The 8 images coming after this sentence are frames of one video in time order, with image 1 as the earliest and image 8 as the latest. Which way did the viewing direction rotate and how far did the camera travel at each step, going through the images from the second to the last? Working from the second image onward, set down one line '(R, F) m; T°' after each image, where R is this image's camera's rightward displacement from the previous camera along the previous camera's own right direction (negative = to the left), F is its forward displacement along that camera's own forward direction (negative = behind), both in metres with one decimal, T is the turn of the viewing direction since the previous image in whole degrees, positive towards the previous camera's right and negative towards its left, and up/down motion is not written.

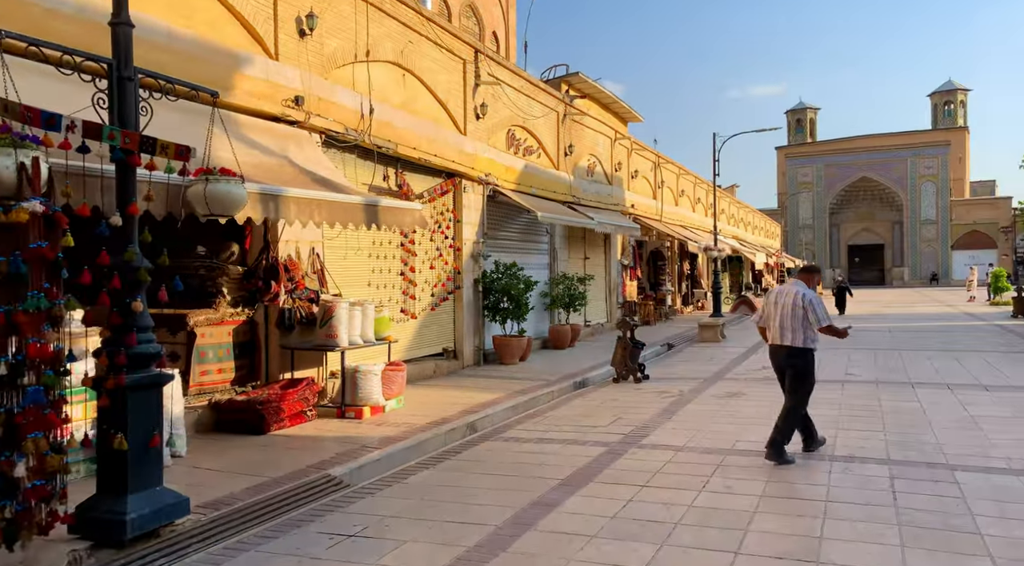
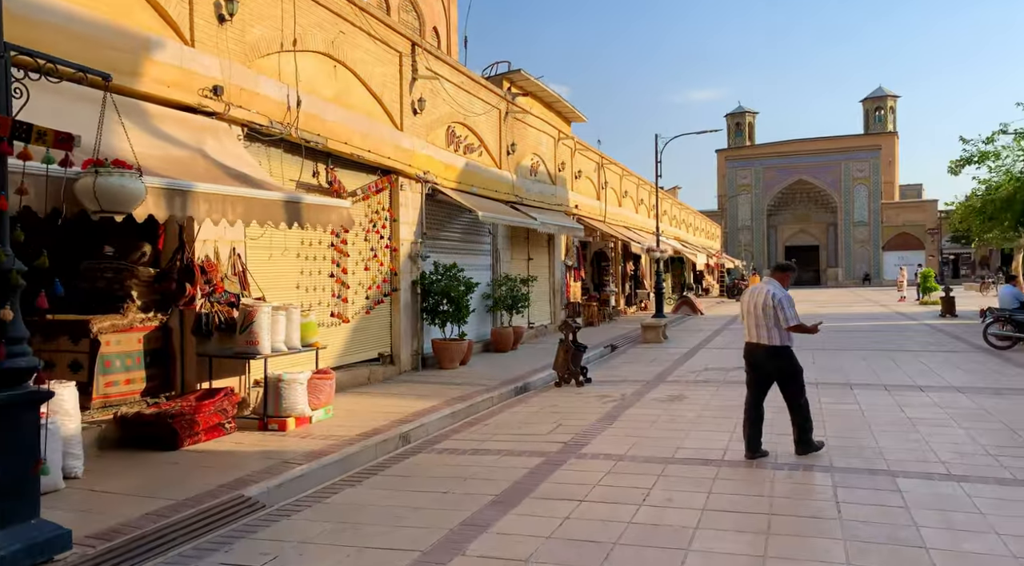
(+0.1, +0.3) m; +4°
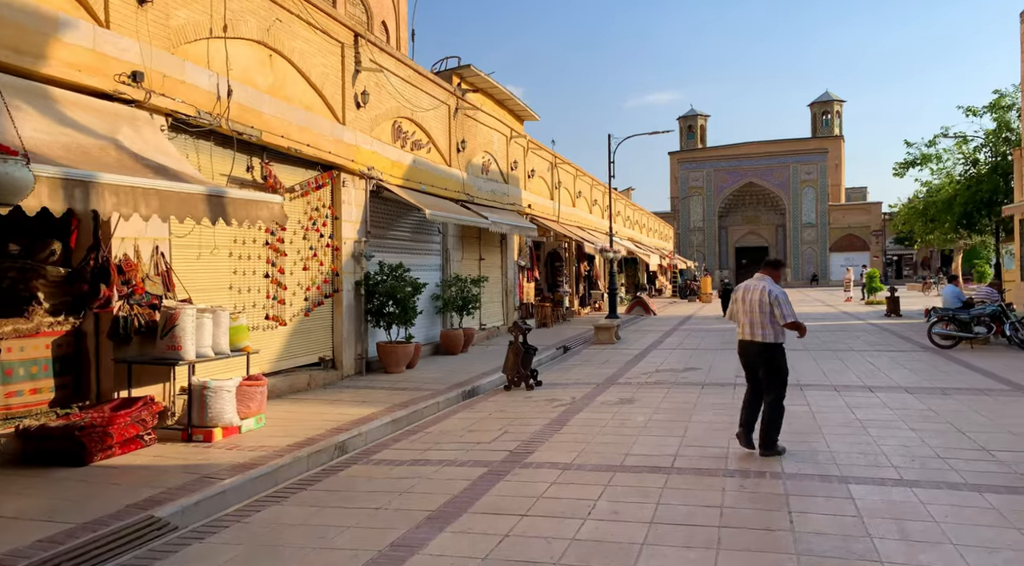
(+0.1, +0.3) m; +3°
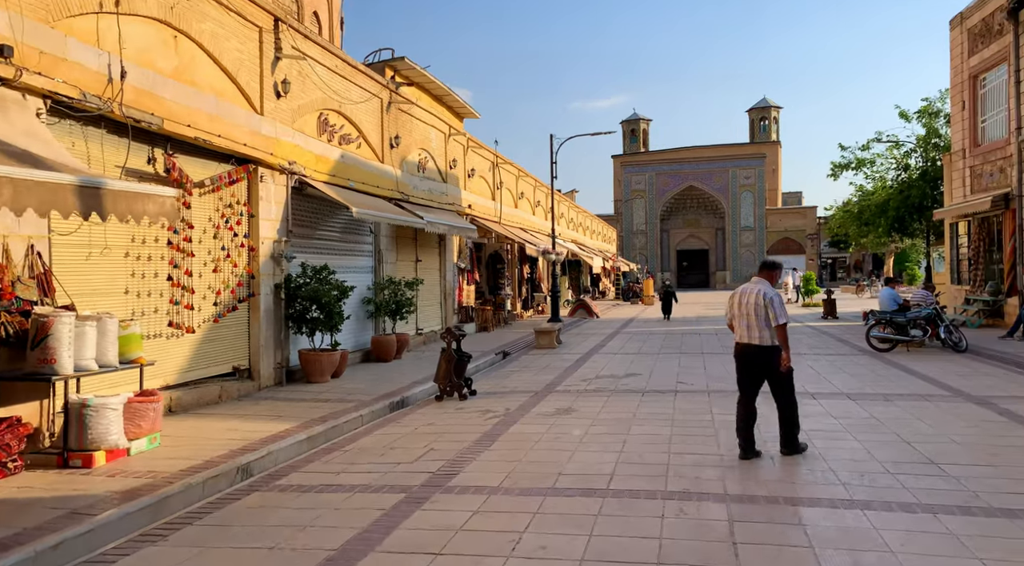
(+0.2, +0.5) m; +4°
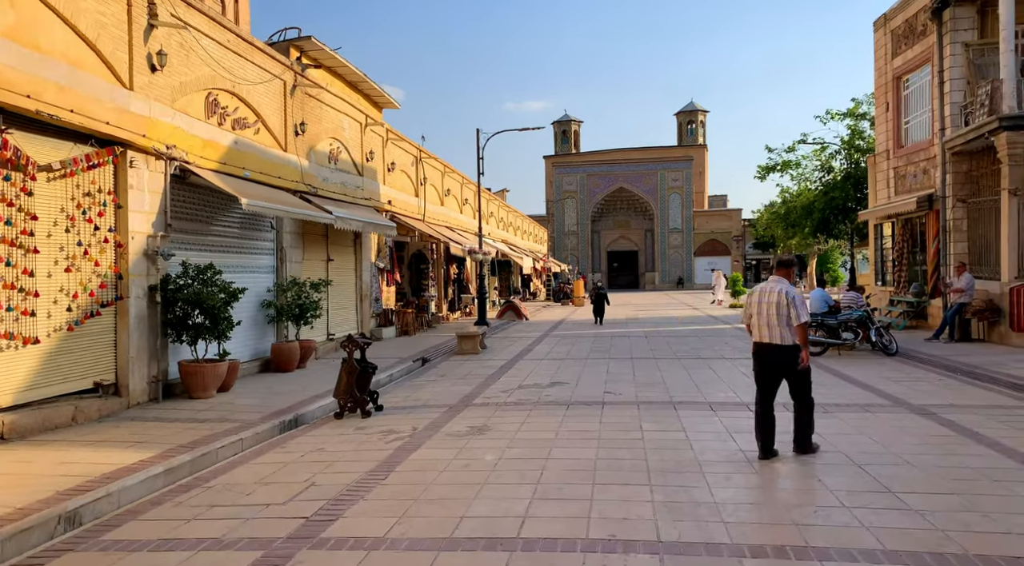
(+0.2, +0.9) m; +5°
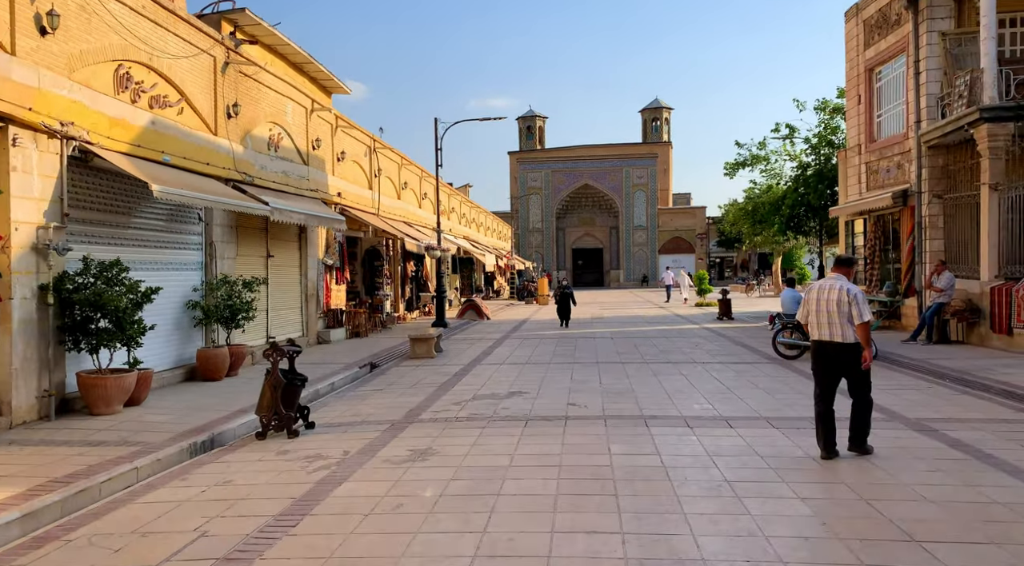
(+0.1, +0.9) m; +3°
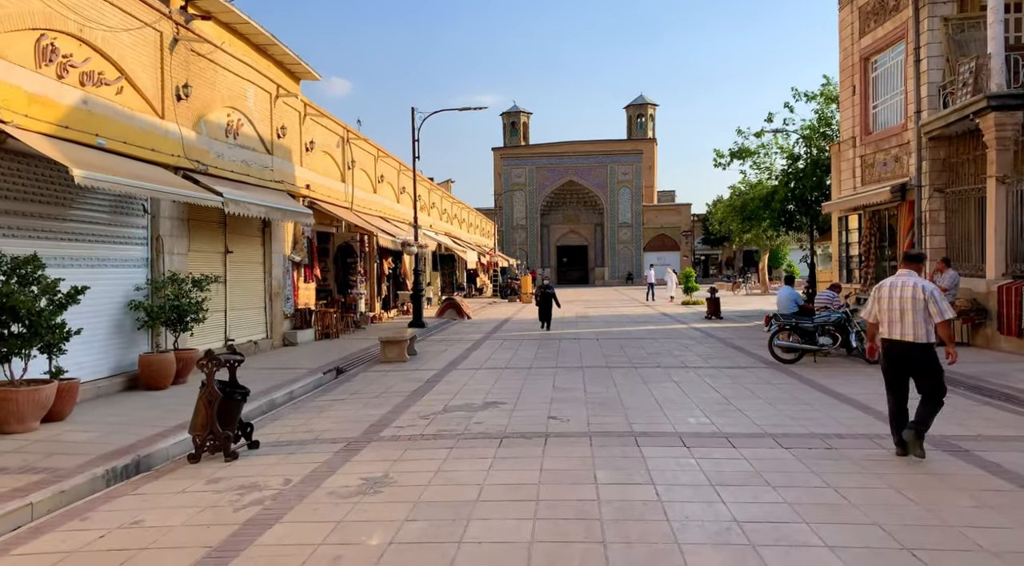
(+0.1, +0.8) m; +1°
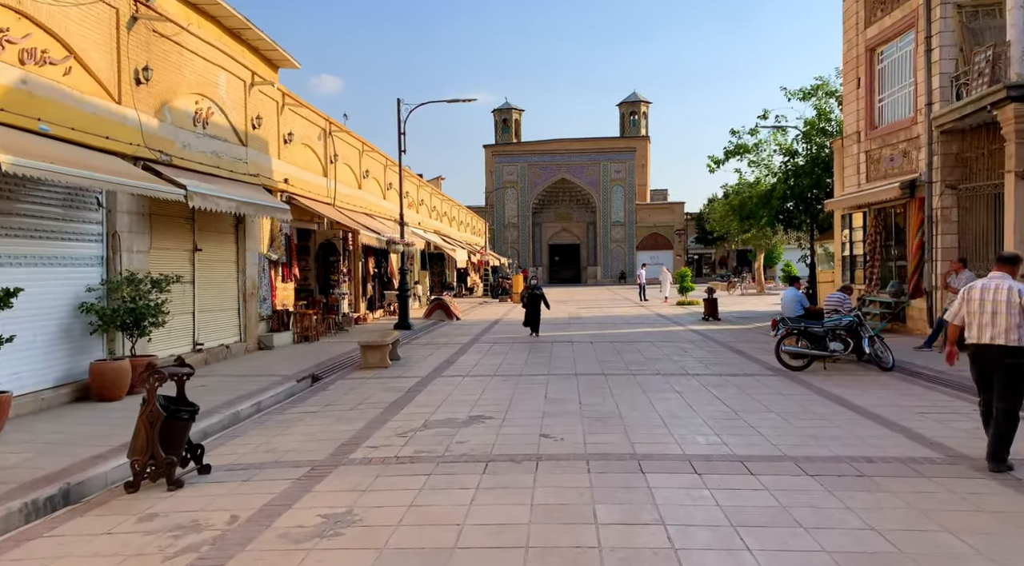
(0.0, +0.7) m; +1°
